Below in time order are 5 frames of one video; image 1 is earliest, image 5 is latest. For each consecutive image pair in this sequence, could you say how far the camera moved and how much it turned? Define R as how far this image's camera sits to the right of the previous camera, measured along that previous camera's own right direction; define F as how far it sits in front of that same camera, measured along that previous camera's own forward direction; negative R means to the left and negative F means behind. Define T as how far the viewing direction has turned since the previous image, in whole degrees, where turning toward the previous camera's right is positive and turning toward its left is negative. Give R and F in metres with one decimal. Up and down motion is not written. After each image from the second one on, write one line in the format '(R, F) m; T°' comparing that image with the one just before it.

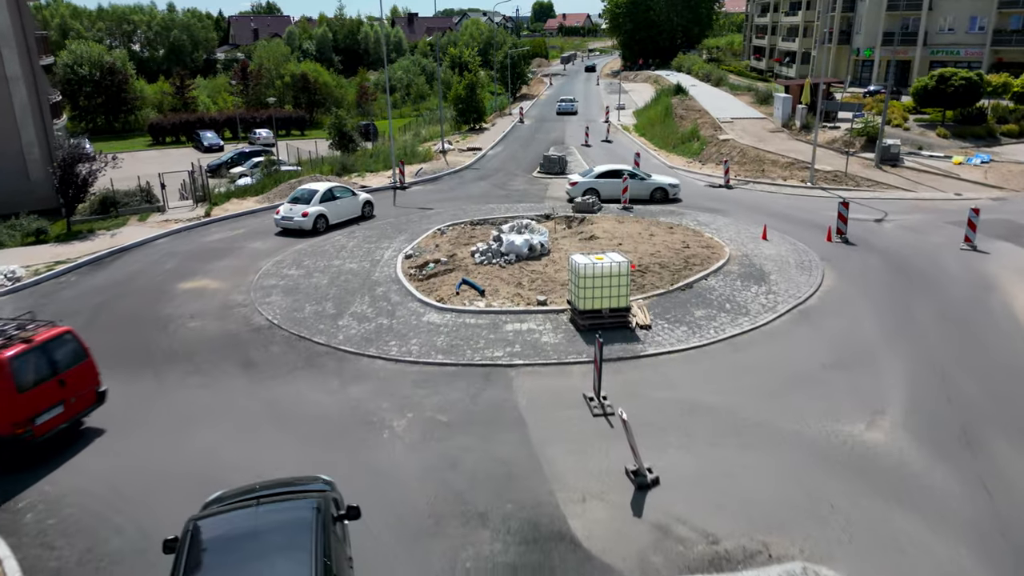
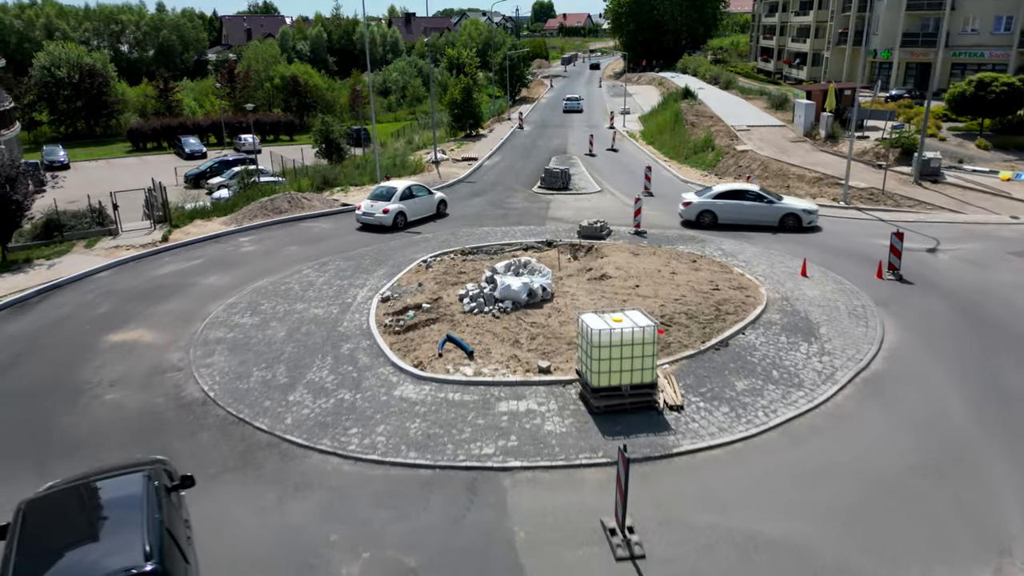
(+0.1, +2.9) m; 0°
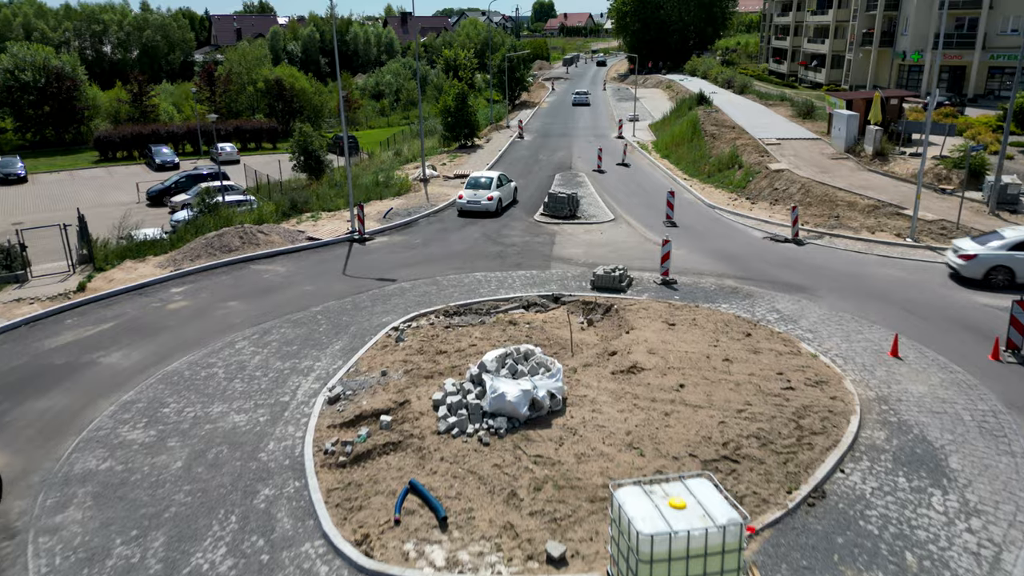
(+0.1, +4.2) m; 0°
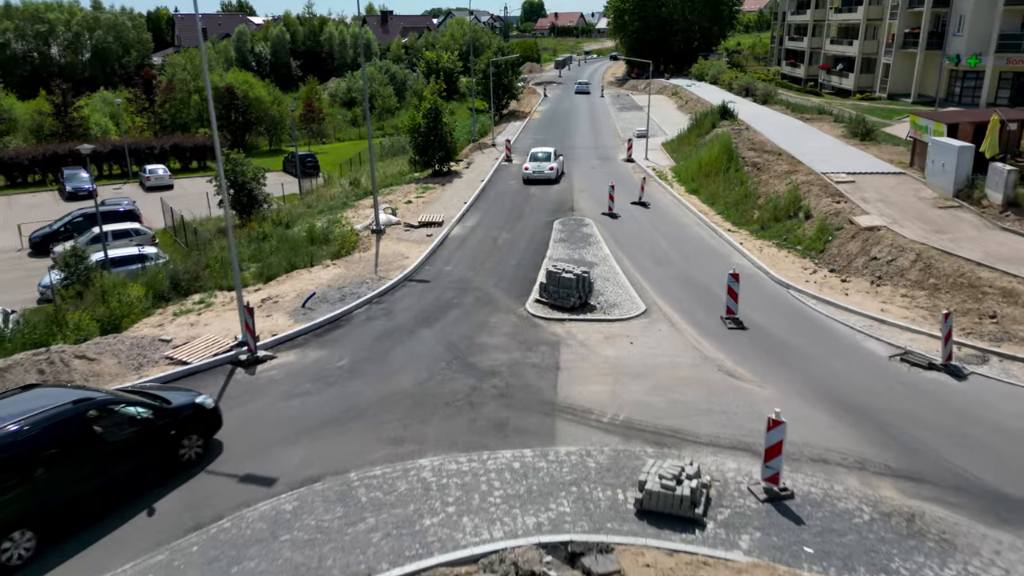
(+0.2, +8.0) m; +1°
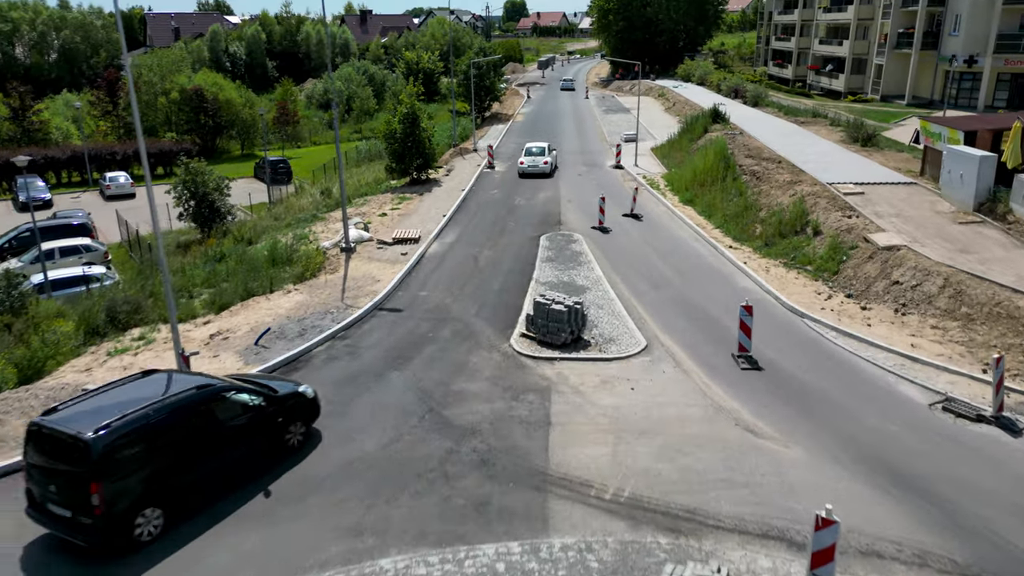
(0.0, +1.9) m; +1°
